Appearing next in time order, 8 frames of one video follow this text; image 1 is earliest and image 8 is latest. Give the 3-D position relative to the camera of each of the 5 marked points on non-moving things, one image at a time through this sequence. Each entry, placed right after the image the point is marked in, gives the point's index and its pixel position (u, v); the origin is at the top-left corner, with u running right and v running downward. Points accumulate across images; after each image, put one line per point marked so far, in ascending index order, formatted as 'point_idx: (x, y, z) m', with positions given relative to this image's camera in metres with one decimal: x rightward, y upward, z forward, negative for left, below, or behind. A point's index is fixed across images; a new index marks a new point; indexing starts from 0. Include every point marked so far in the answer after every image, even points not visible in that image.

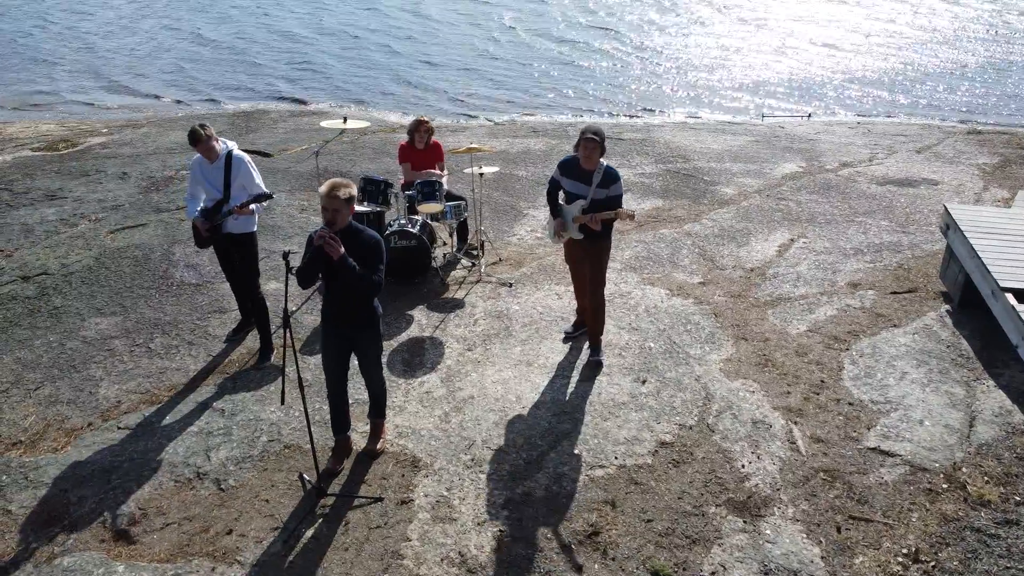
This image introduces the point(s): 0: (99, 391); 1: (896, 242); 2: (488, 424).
0: (-3.1, -0.8, +5.9) m
1: (+3.7, +0.4, +7.7) m
2: (-0.2, -0.9, +5.1) m
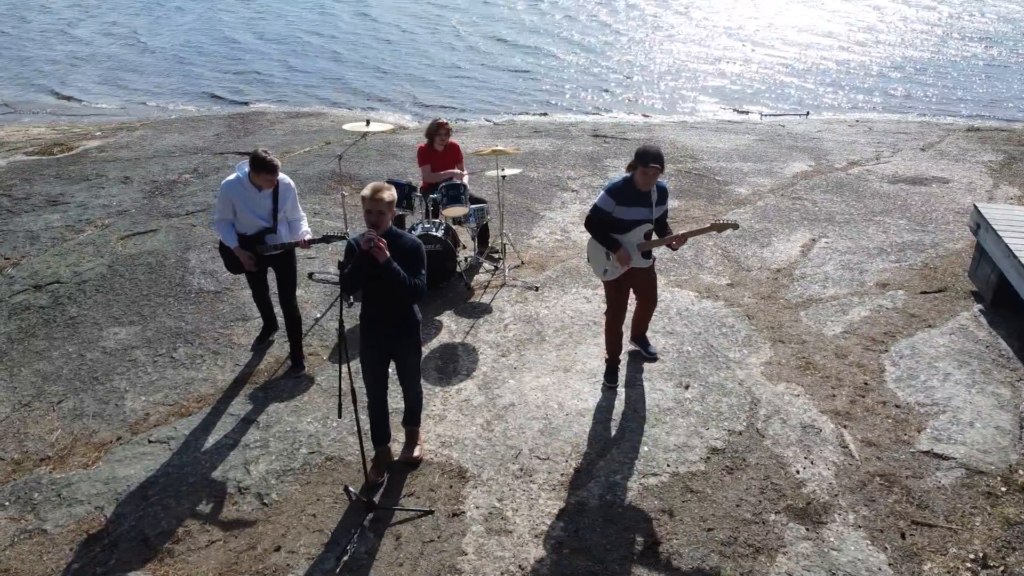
0: (-2.8, -0.8, +5.7) m
1: (+4.0, +0.5, +7.7) m
2: (+0.1, -0.9, +5.1) m
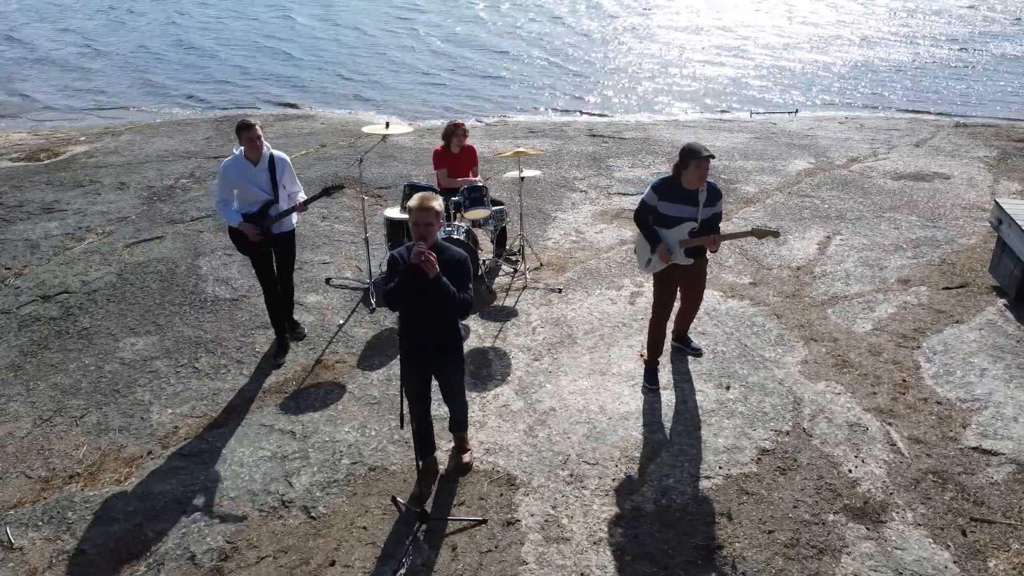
0: (-2.5, -0.9, +5.6) m
1: (+4.1, +0.5, +7.8) m
2: (+0.4, -0.9, +5.0) m
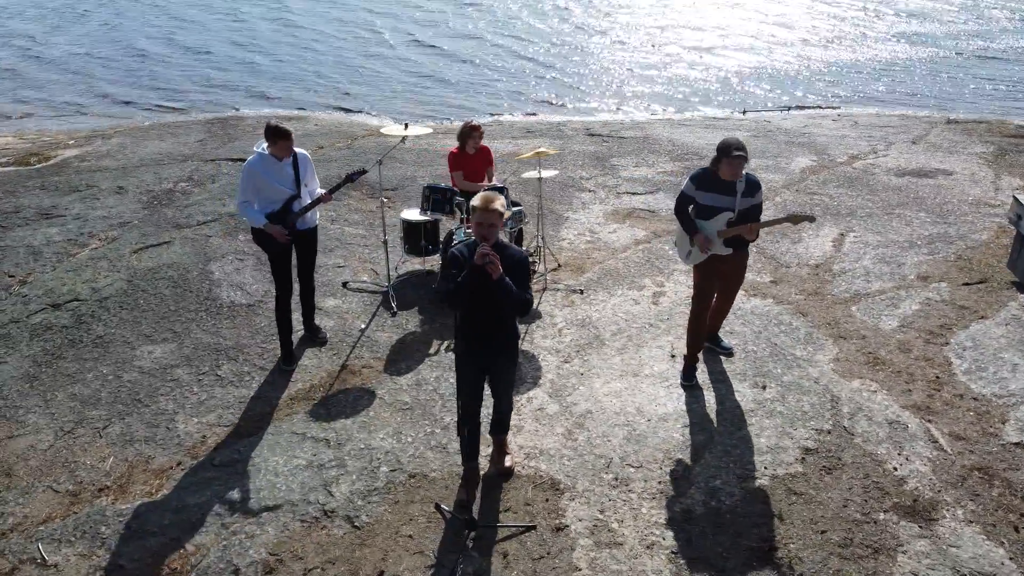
0: (-2.3, -1.0, +5.4) m
1: (+4.3, +0.5, +7.8) m
2: (+0.7, -0.9, +5.0) m
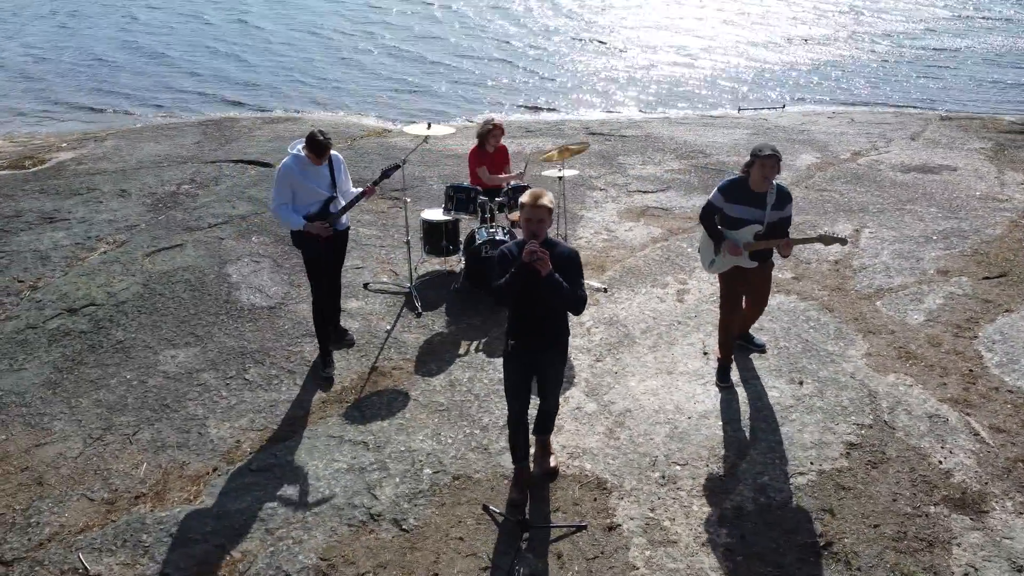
0: (-2.0, -1.0, +5.4) m
1: (+4.4, +0.6, +7.9) m
2: (+0.9, -0.9, +4.9) m
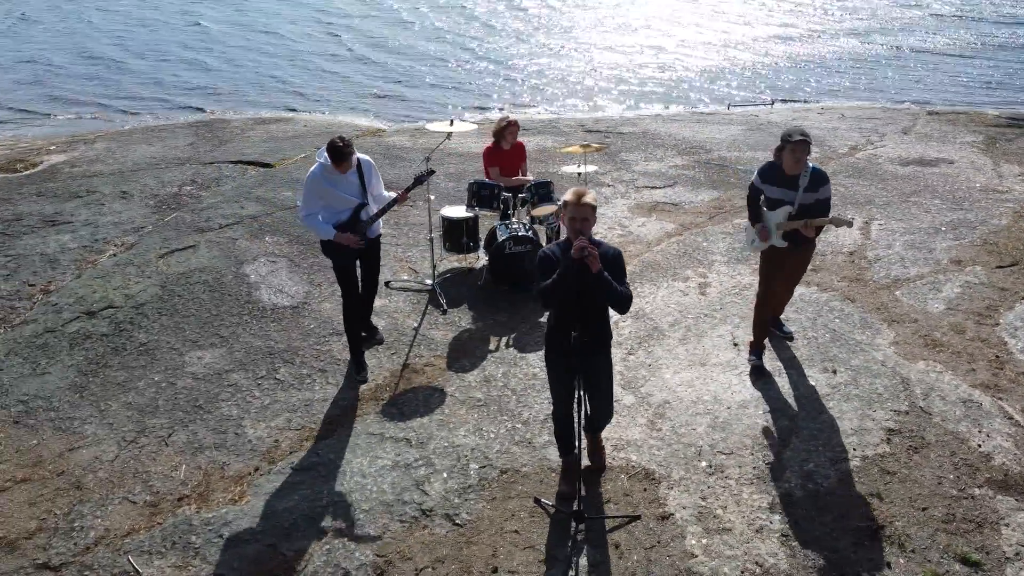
0: (-1.8, -1.0, +5.3) m
1: (+4.6, +0.7, +8.1) m
2: (+1.2, -0.9, +5.0) m
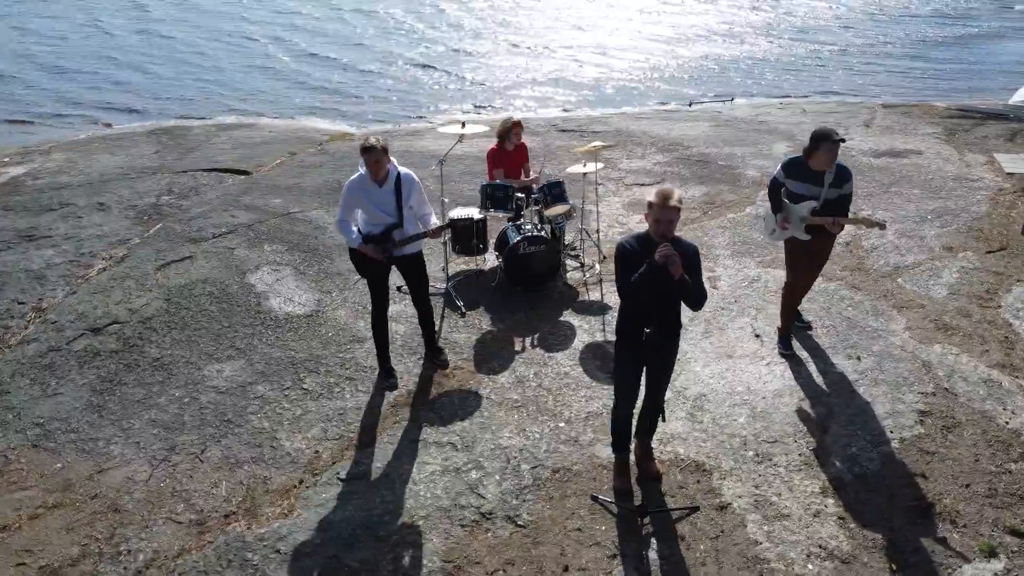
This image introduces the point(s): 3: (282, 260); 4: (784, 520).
0: (-1.5, -1.0, +5.2) m
1: (+4.6, +0.9, +8.4) m
2: (+1.5, -0.8, +5.1) m
3: (-2.2, +0.3, +7.6) m
4: (+1.5, -1.3, +4.3) m
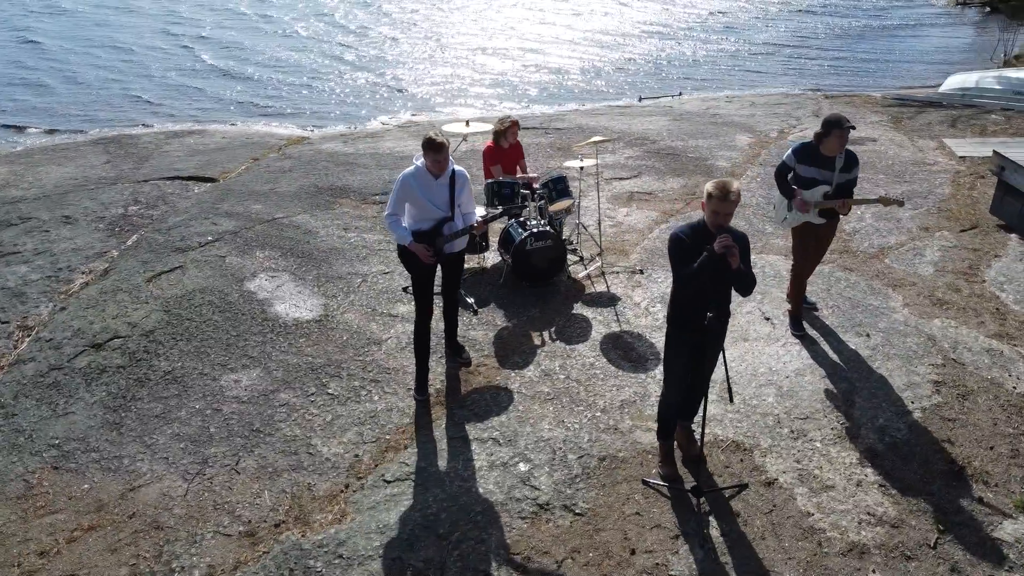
0: (-1.3, -1.1, +5.1) m
1: (+4.5, +1.1, +8.9) m
2: (+1.7, -0.7, +5.3) m
3: (-2.2, +0.2, +7.4) m
4: (+1.8, -1.2, +4.5) m
